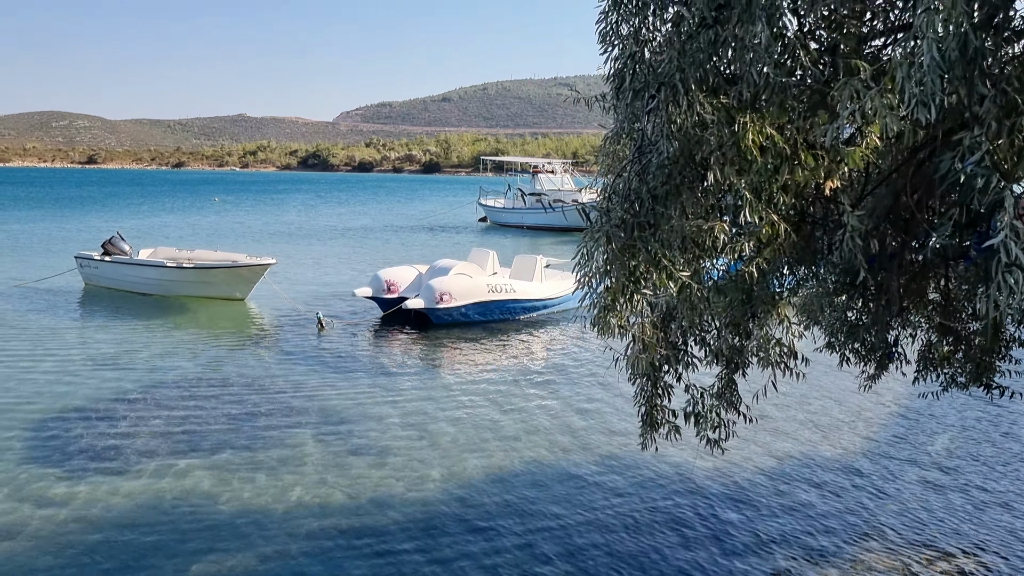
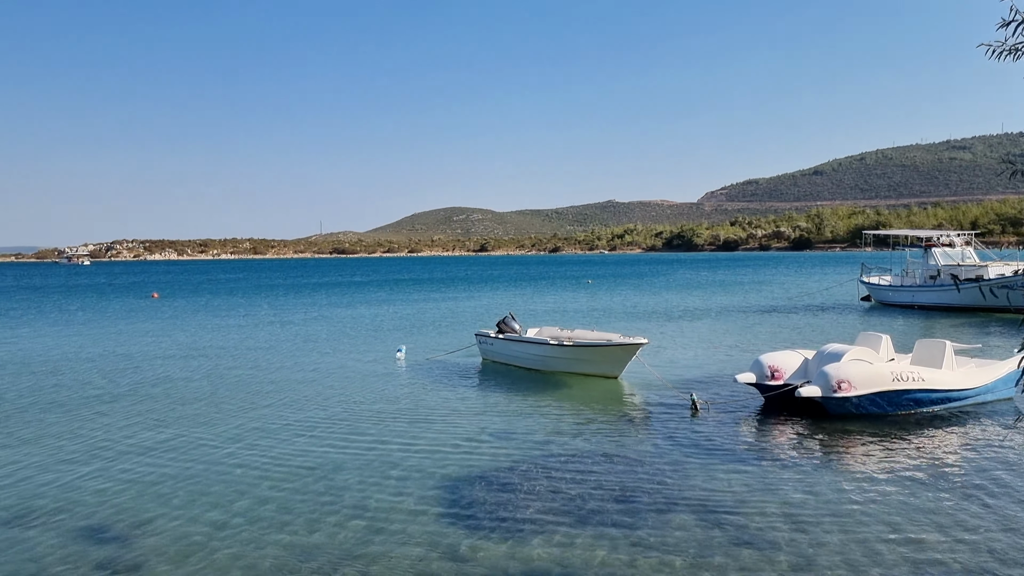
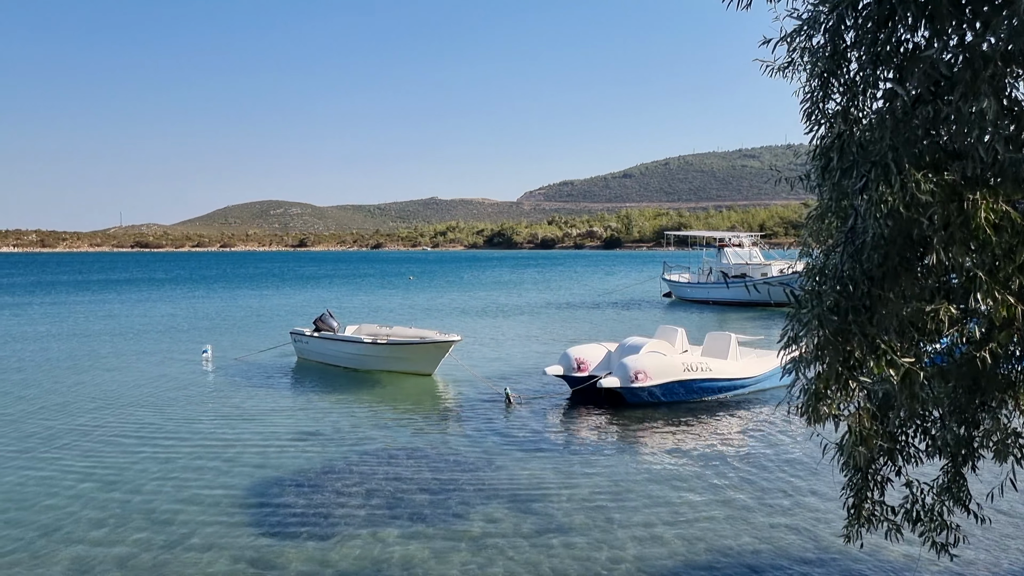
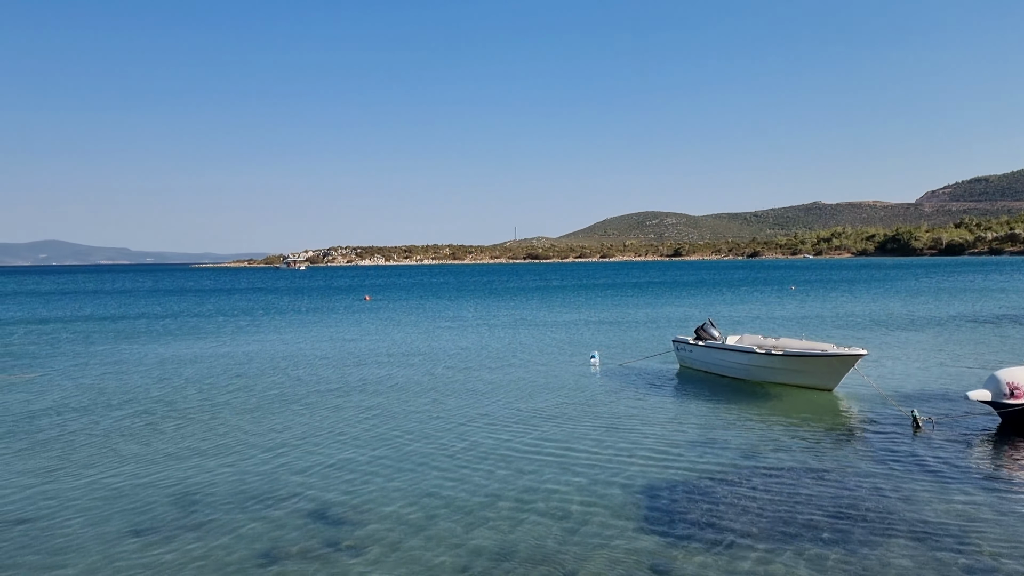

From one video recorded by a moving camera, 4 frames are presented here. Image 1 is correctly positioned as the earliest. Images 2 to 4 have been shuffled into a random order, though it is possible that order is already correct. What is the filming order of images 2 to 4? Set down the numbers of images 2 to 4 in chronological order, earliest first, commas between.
3, 2, 4
